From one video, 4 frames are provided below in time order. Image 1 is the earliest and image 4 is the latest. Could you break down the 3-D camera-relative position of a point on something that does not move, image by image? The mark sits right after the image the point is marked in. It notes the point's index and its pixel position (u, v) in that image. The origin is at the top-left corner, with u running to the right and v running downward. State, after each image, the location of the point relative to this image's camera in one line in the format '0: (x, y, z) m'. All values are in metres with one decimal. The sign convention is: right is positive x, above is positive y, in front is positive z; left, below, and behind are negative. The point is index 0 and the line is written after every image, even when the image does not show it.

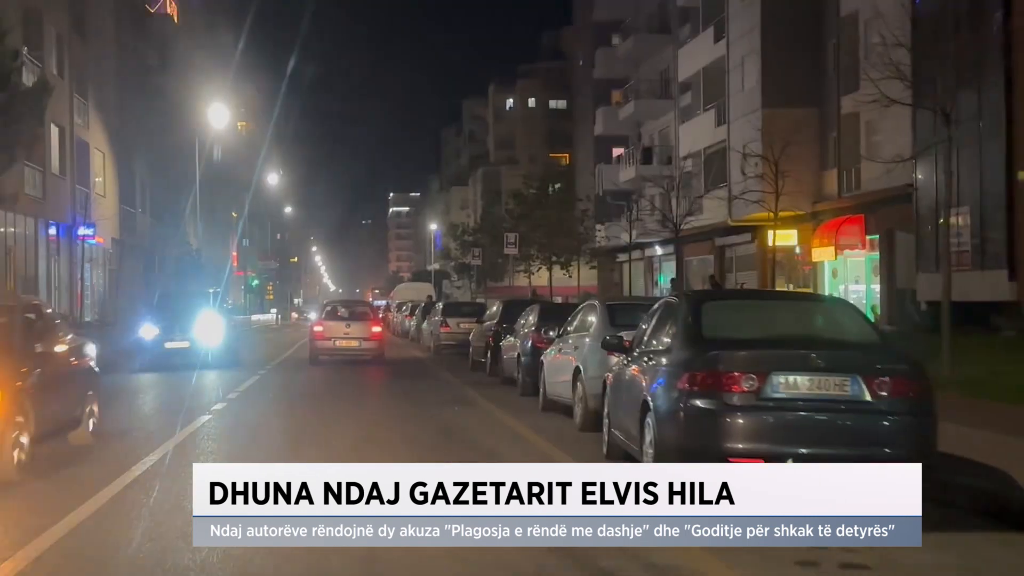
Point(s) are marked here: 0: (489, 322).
0: (-0.4, -0.7, +17.4) m
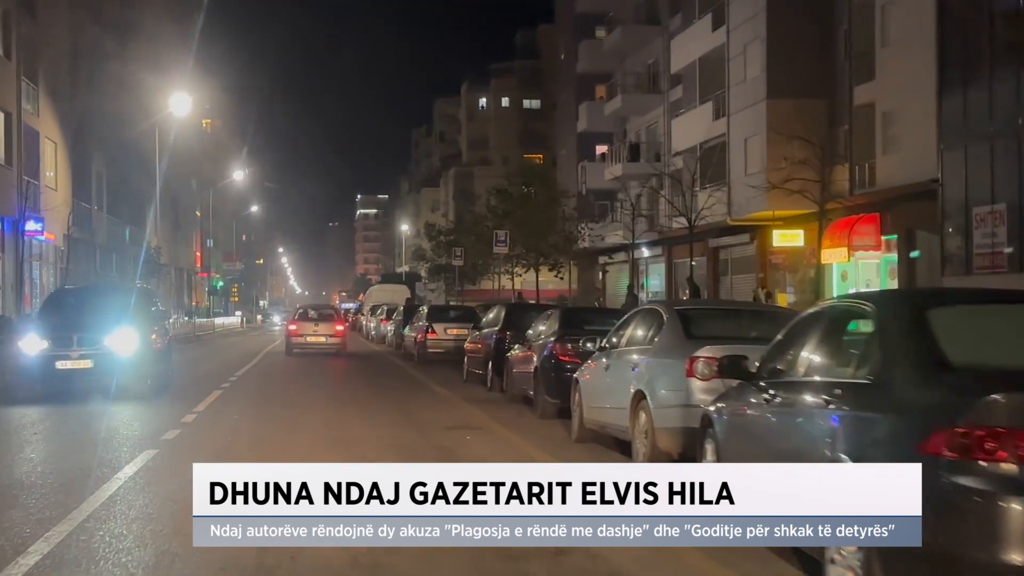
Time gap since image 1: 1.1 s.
0: (-0.4, -0.7, +15.2) m
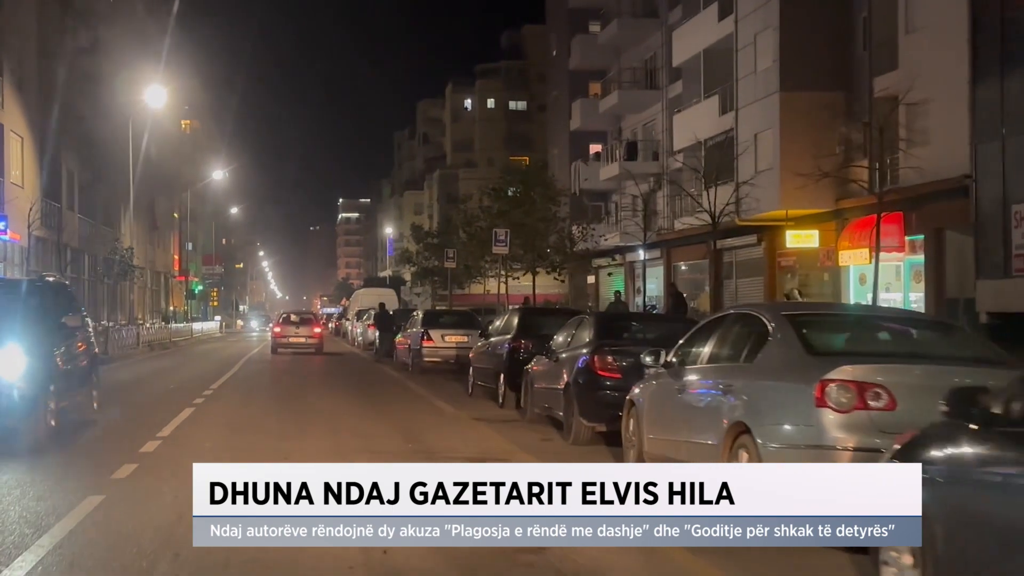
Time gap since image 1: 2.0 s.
0: (-0.2, -0.7, +13.4) m
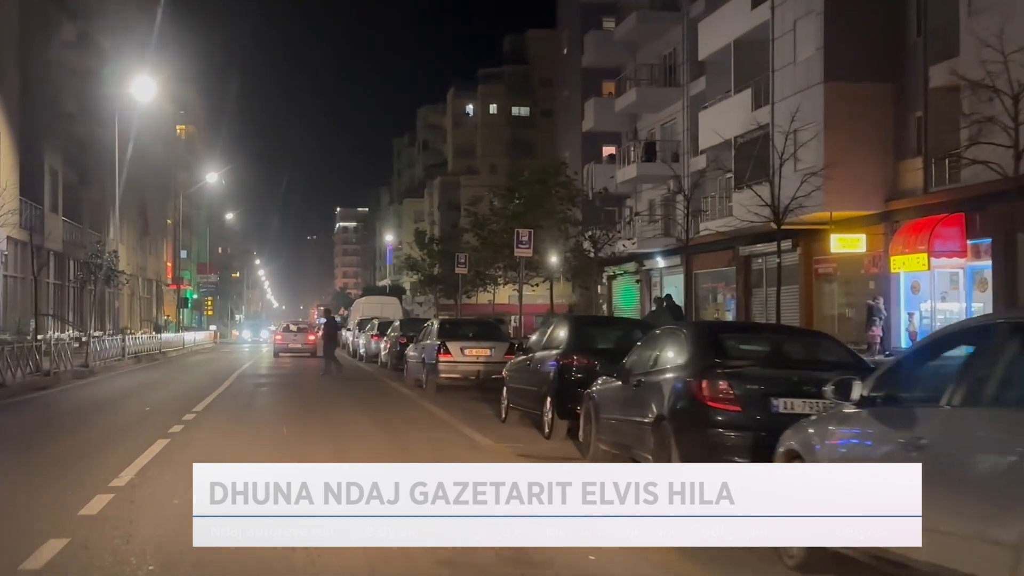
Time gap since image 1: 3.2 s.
0: (+0.3, -0.8, +11.0) m
